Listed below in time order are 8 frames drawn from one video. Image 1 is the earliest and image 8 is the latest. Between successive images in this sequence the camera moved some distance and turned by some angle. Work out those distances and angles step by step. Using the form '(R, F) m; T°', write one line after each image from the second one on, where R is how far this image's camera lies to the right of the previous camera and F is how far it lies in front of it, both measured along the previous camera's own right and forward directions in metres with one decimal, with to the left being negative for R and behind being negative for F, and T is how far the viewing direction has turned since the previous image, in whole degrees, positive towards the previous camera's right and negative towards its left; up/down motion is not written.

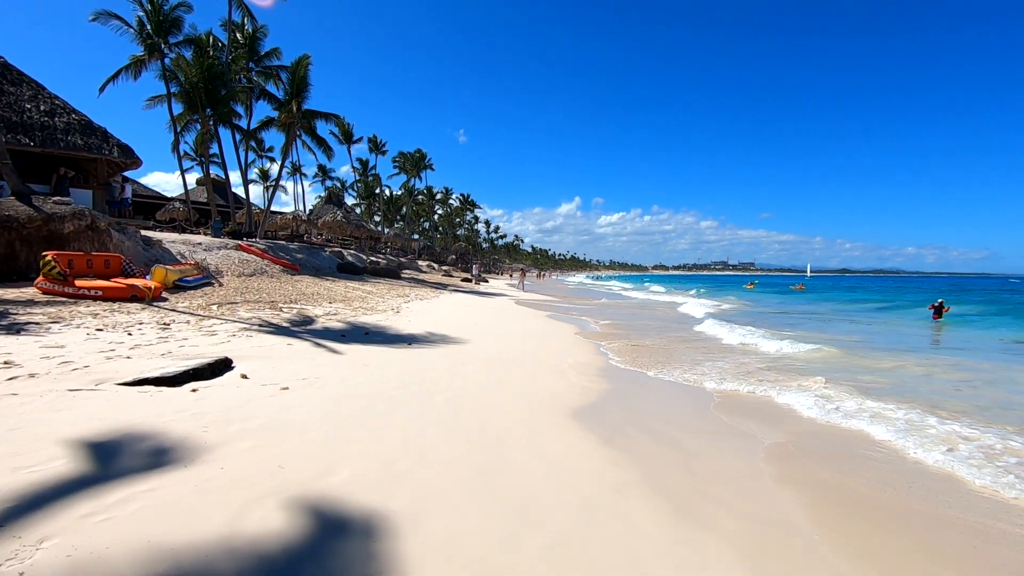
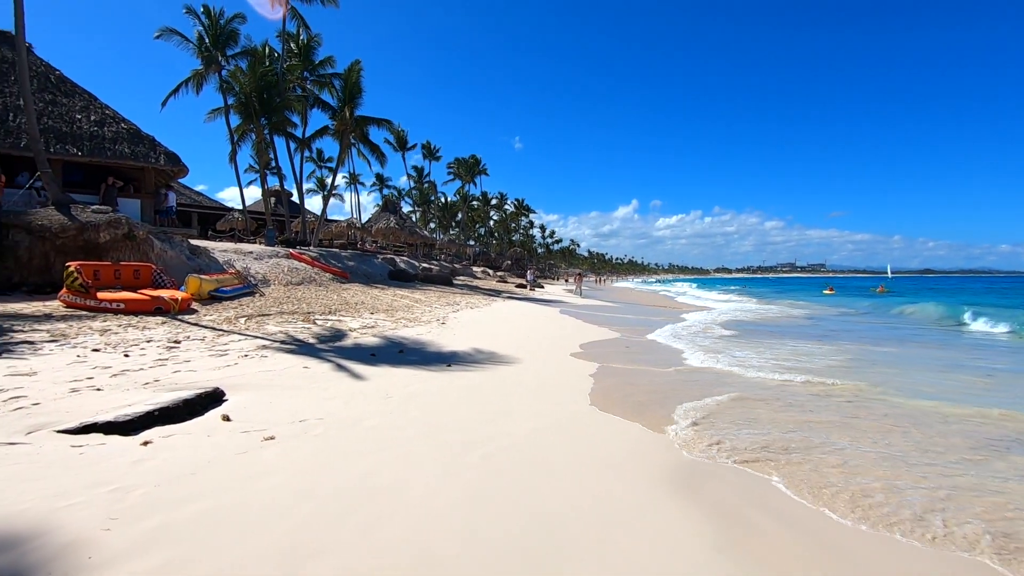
(0.0, +1.5) m; -6°
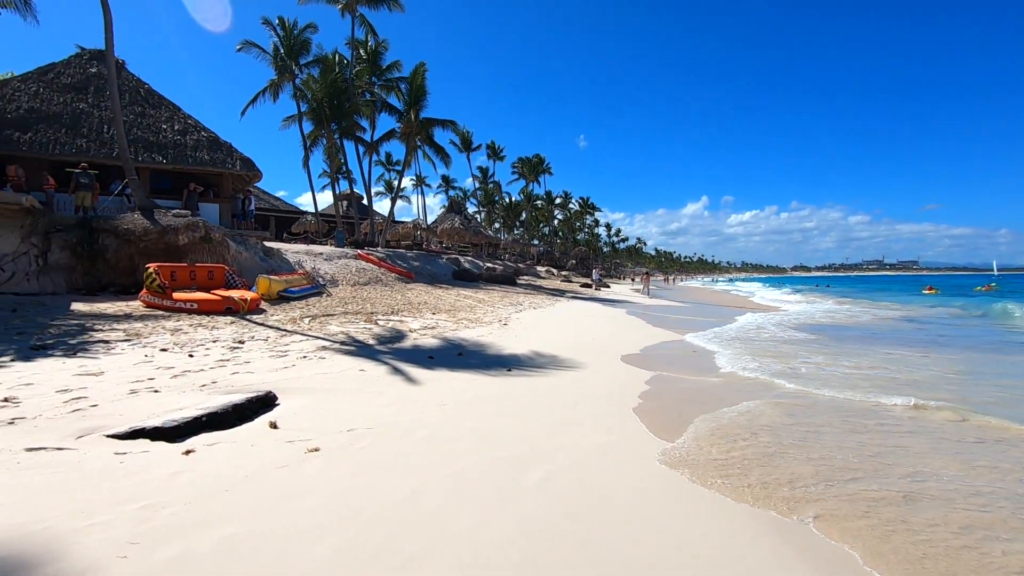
(0.0, +0.4) m; -7°
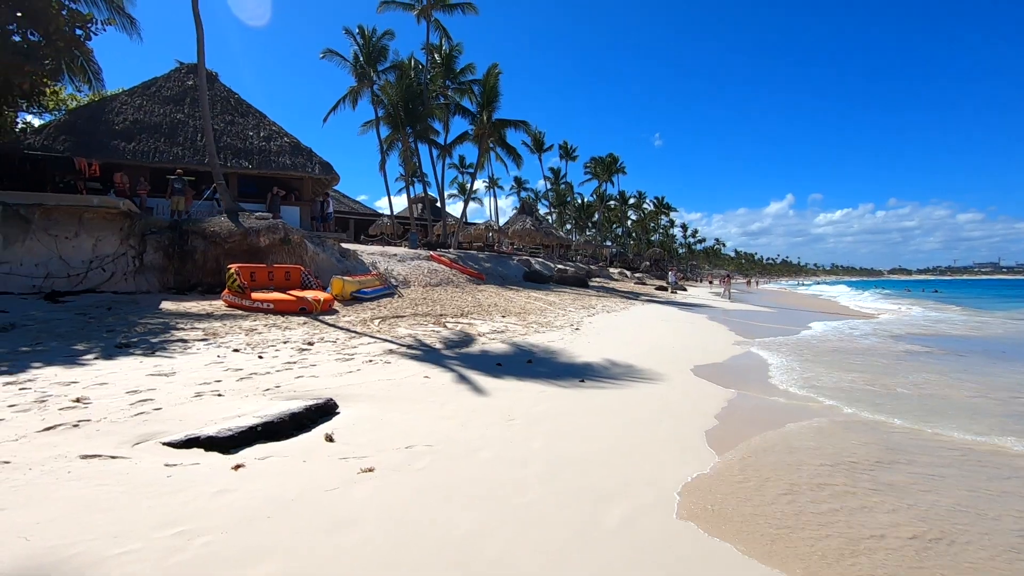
(0.0, +0.5) m; -8°
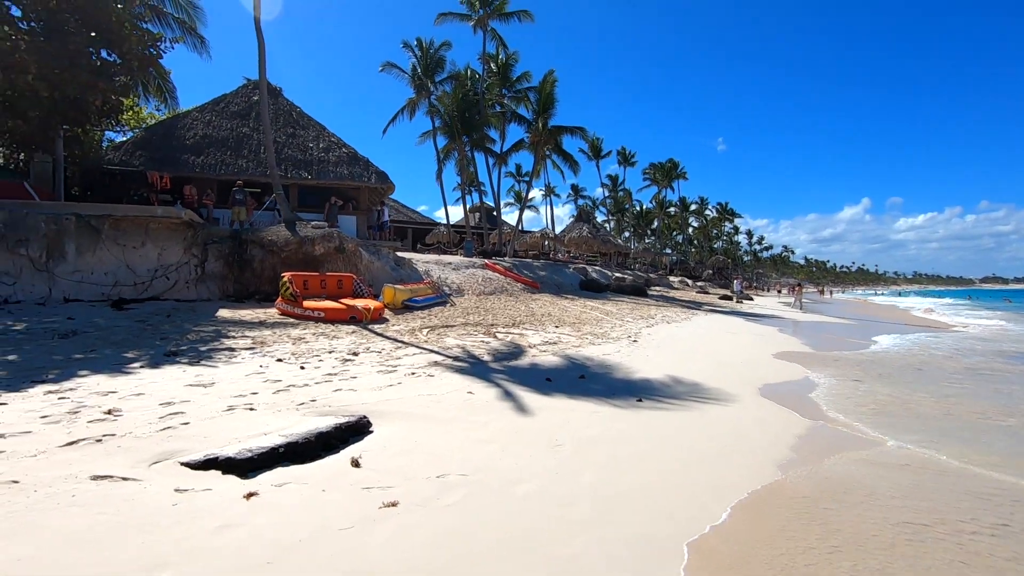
(+0.1, +0.5) m; -6°
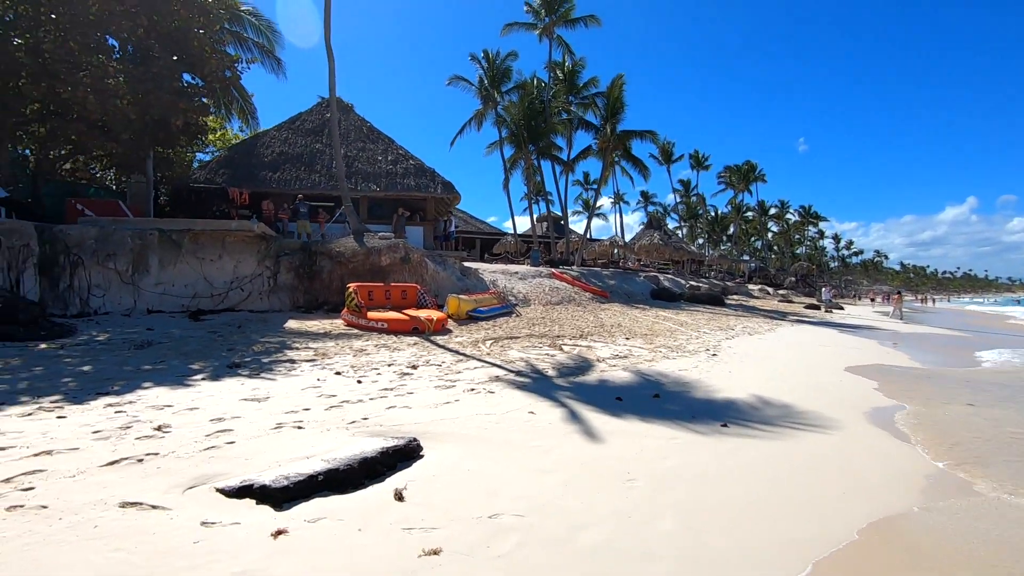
(0.0, +0.5) m; -7°
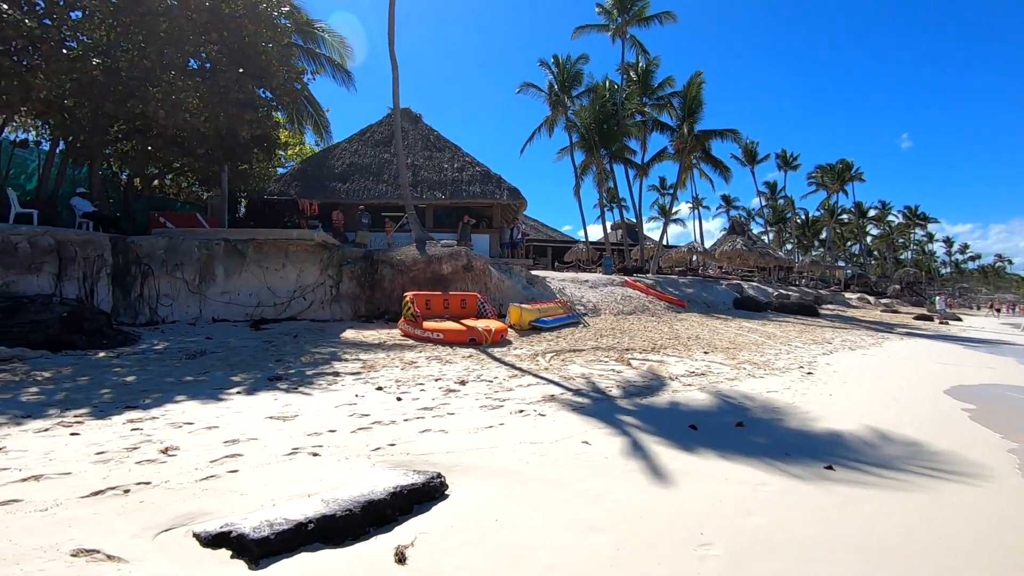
(+0.2, +0.7) m; -8°
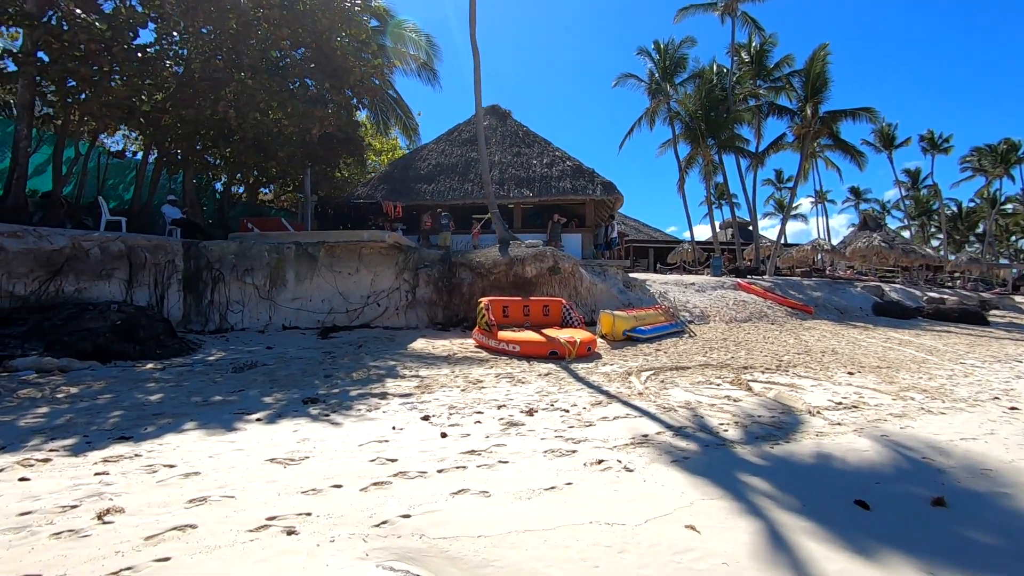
(+0.2, +1.3) m; -11°
